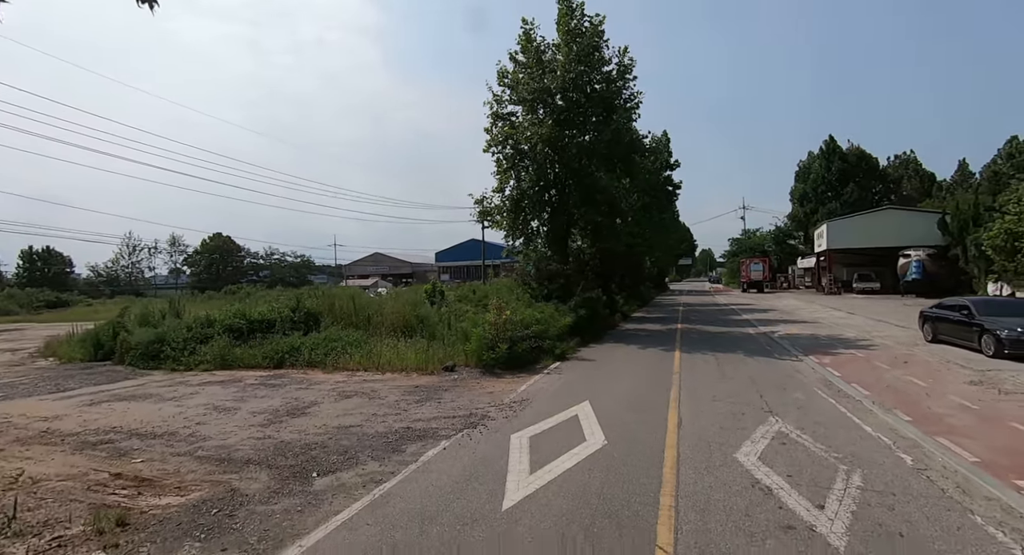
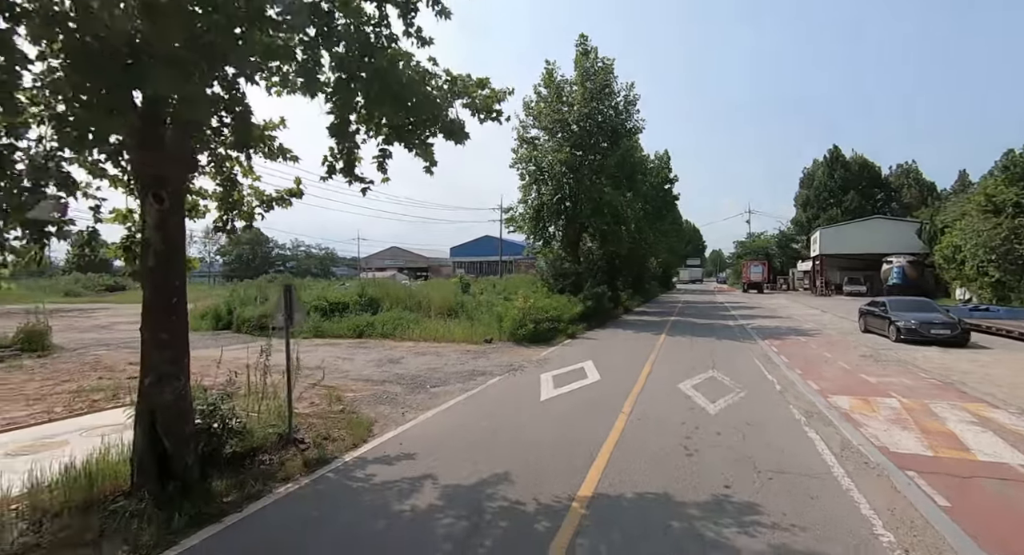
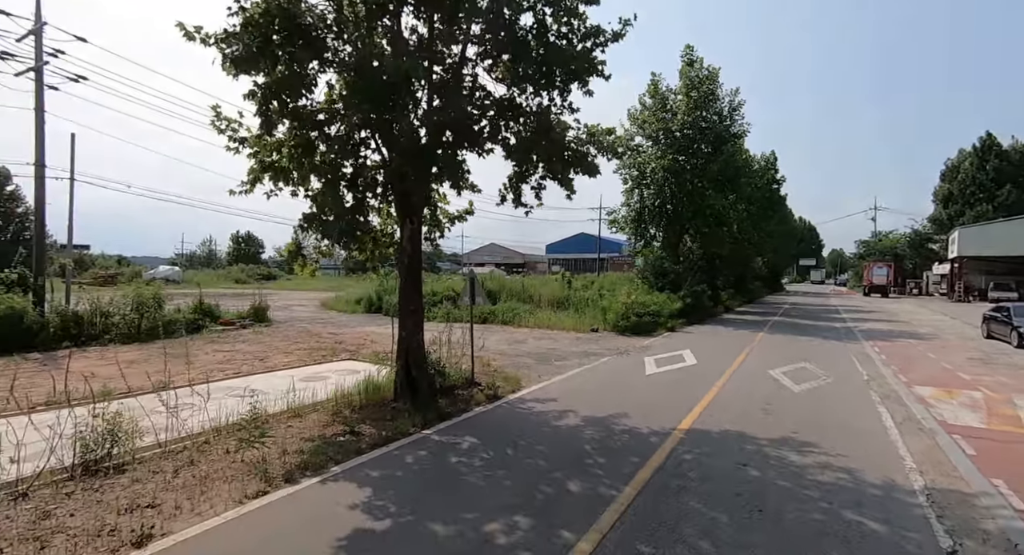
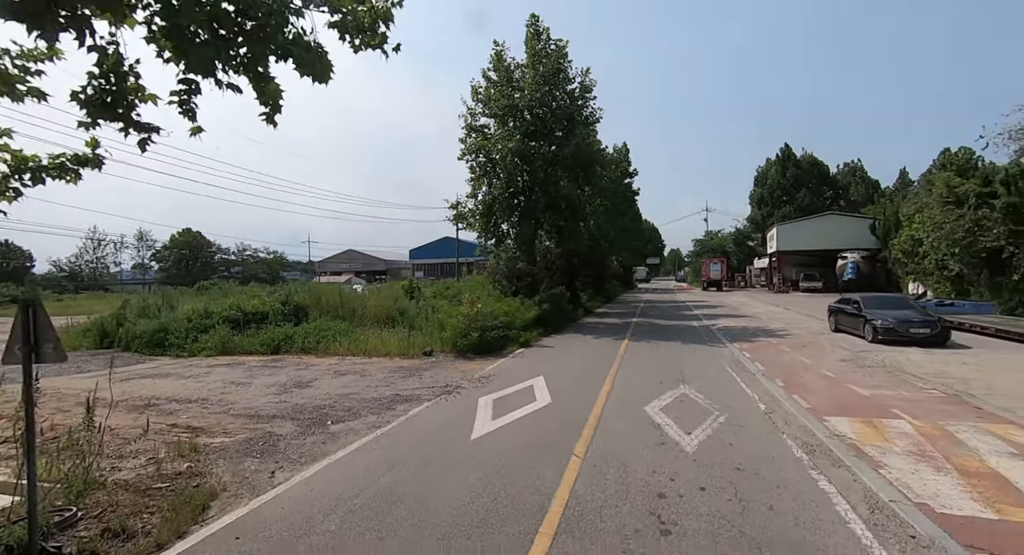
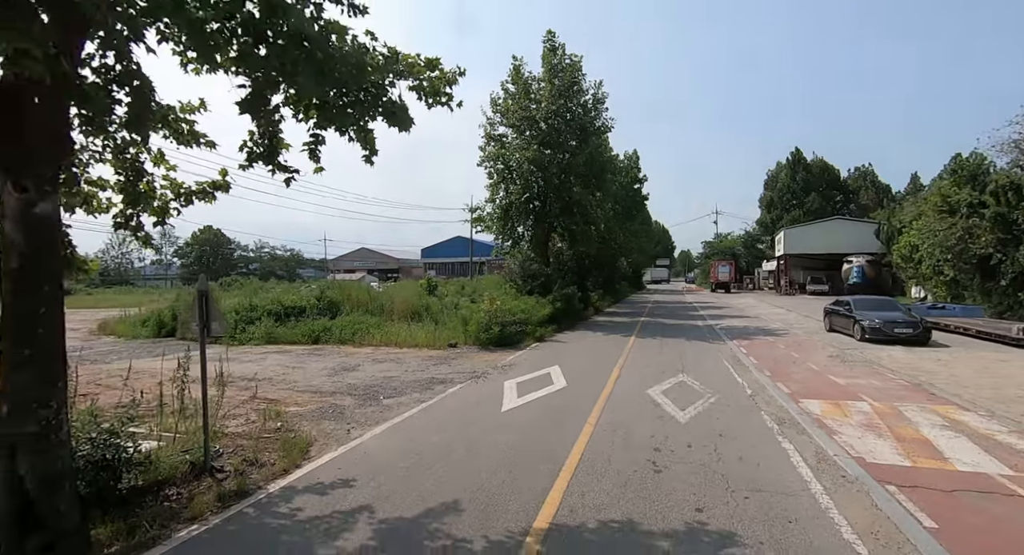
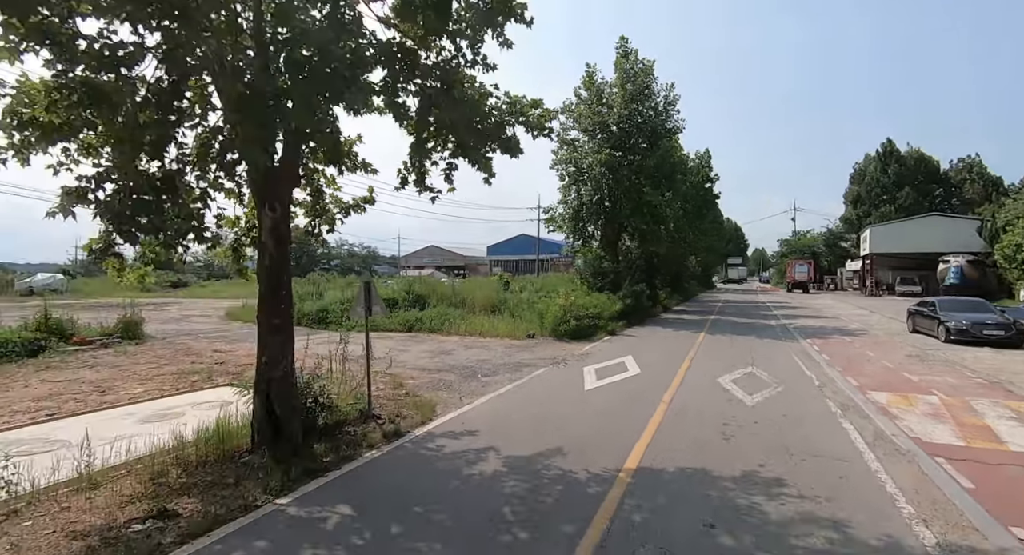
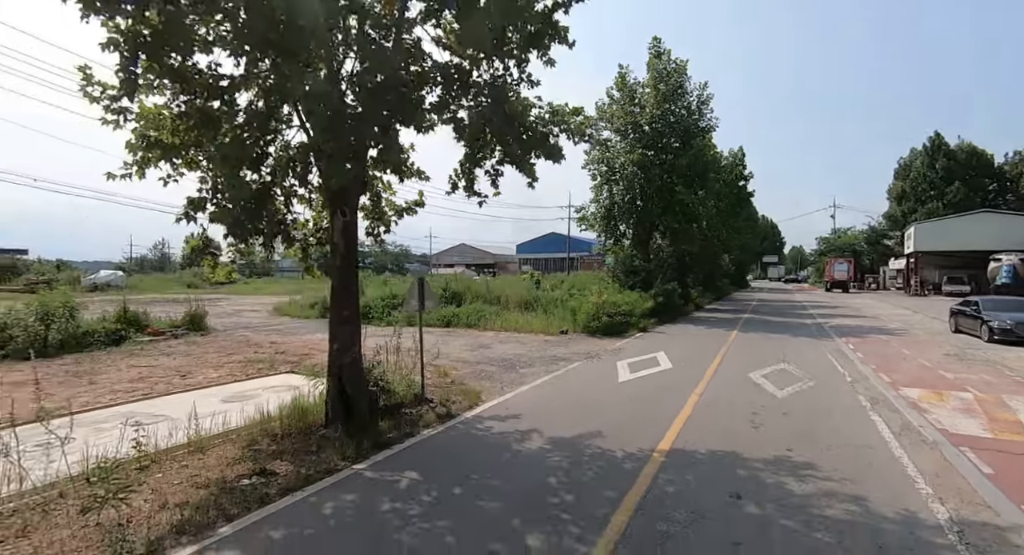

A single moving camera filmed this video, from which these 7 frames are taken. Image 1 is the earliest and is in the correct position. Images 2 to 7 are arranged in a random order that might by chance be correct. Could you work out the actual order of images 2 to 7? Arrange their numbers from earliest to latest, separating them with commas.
4, 5, 2, 6, 7, 3
